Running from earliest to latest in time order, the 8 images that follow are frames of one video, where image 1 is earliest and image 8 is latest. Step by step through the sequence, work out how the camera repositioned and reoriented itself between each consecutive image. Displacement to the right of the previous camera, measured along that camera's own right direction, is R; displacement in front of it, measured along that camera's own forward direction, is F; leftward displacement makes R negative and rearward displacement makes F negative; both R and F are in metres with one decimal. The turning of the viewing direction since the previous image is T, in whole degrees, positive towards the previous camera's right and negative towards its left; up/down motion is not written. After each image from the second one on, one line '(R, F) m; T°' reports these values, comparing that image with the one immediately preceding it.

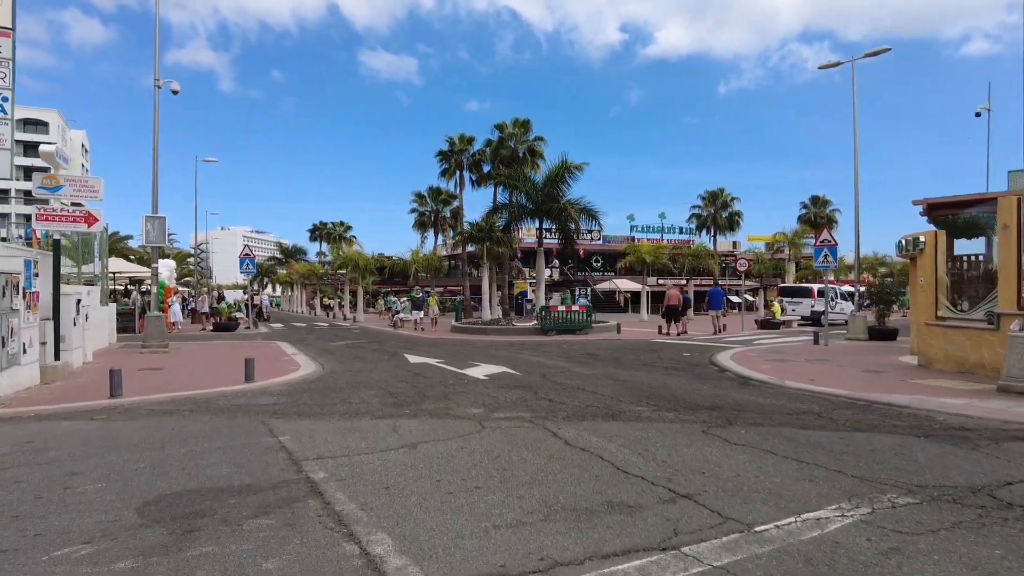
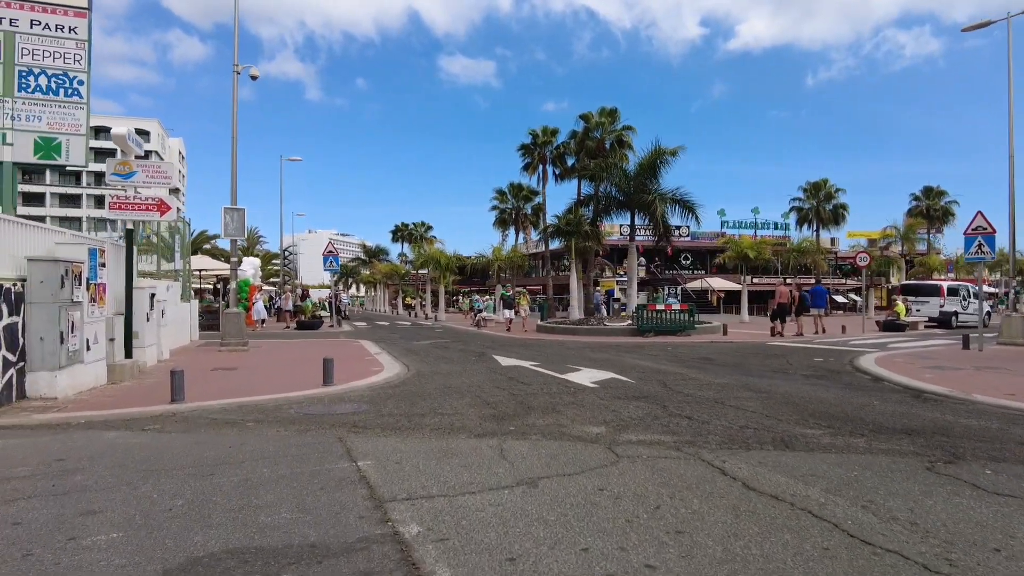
(-0.5, +1.6) m; -7°
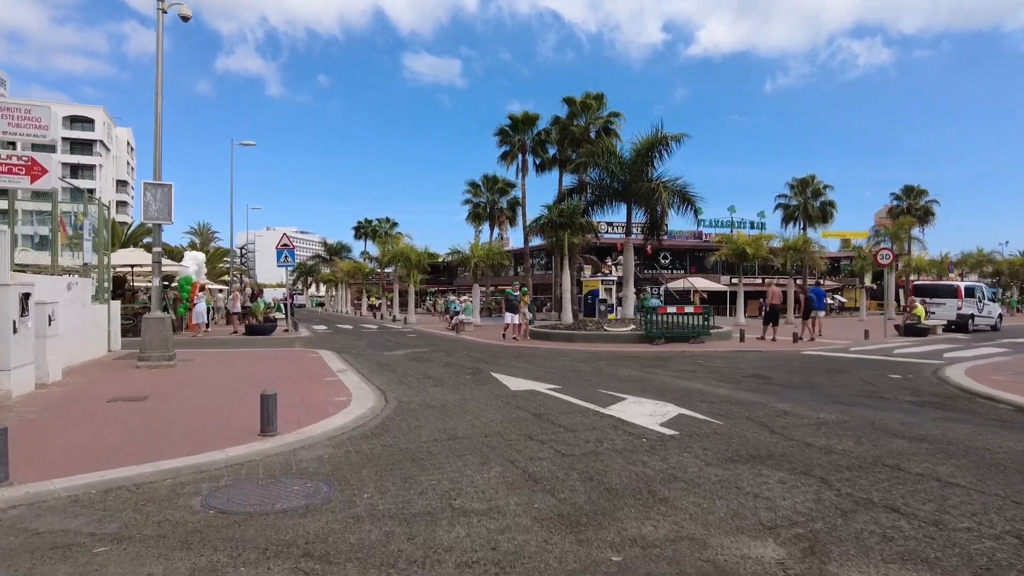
(-0.7, +3.2) m; +3°
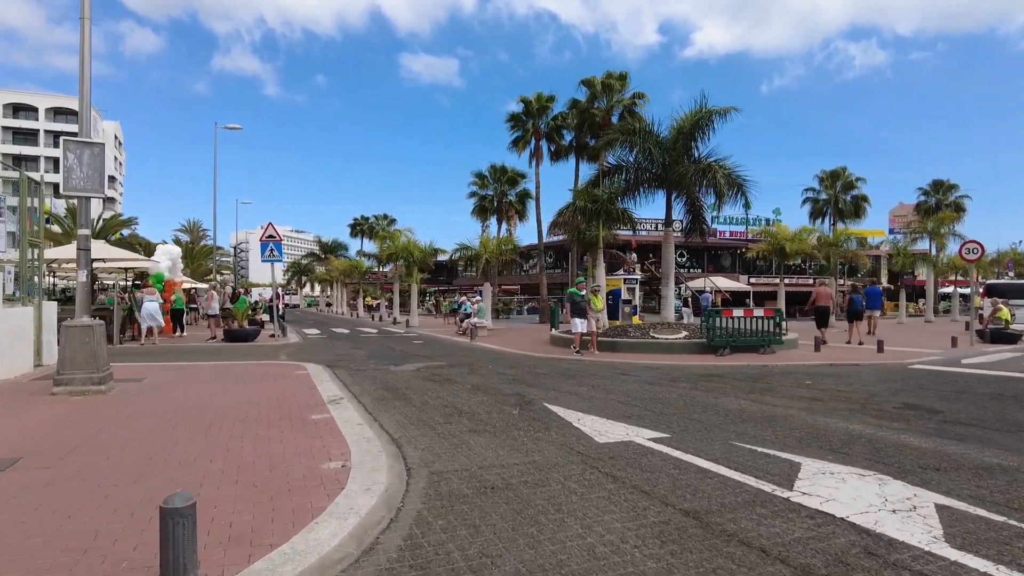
(-0.8, +3.4) m; 0°
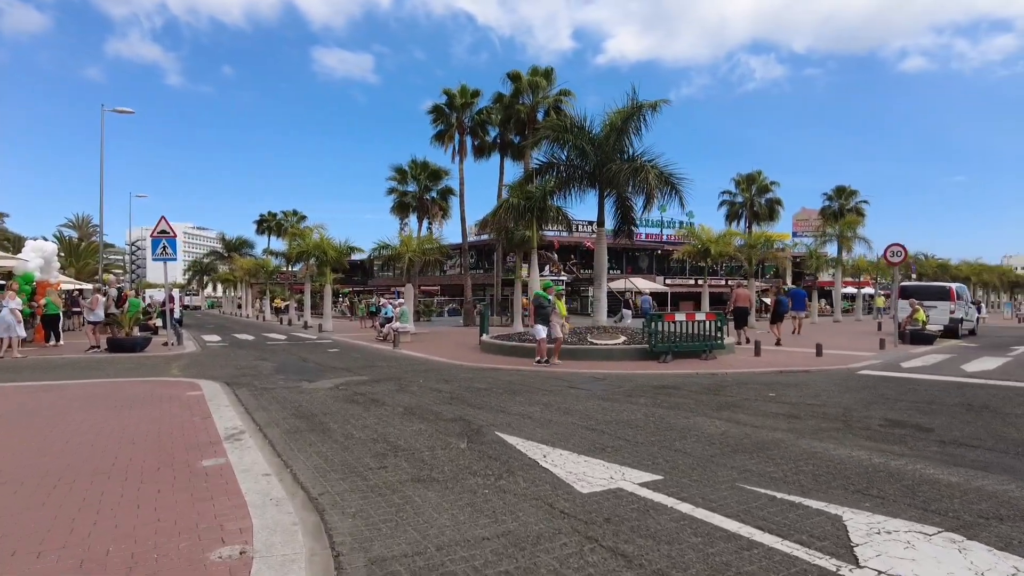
(-0.3, +1.4) m; +7°
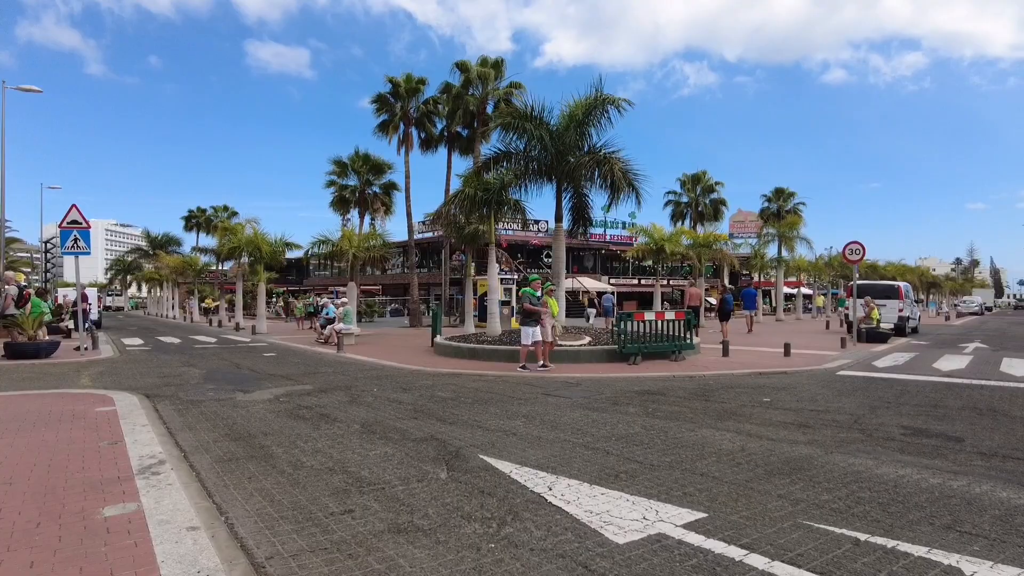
(-0.4, +1.2) m; +5°
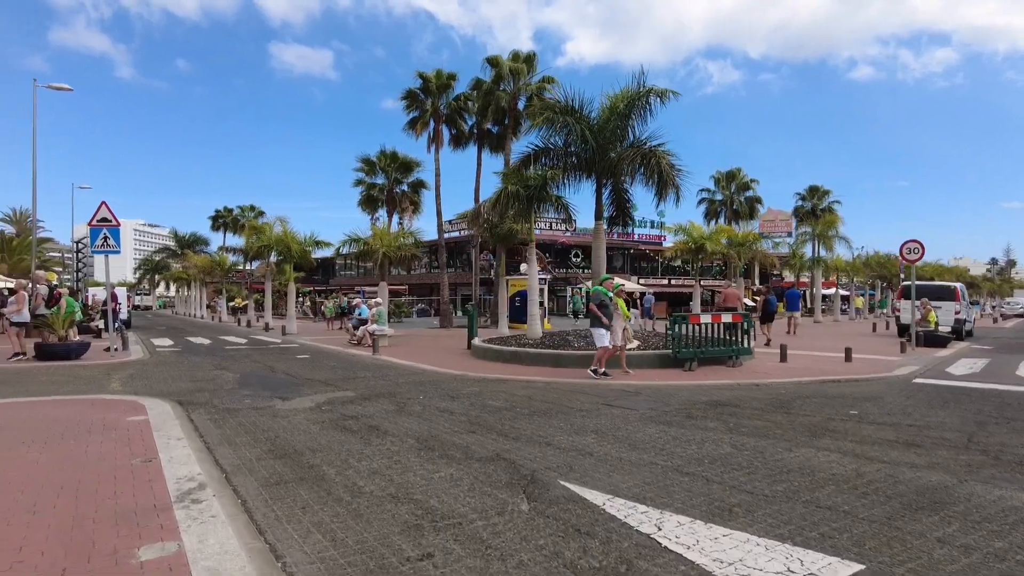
(-0.5, +0.7) m; -2°
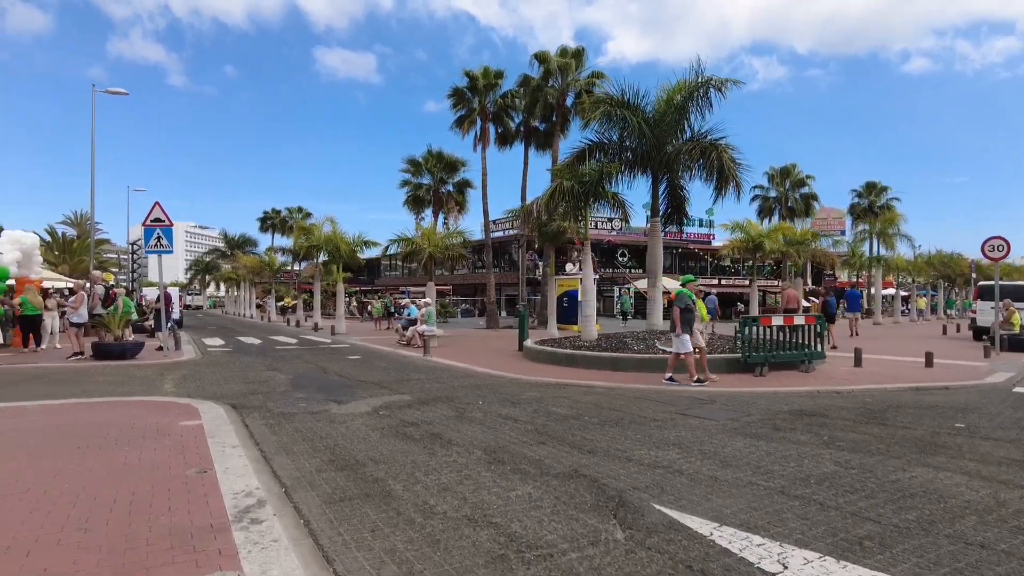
(-0.3, +0.5) m; -4°
